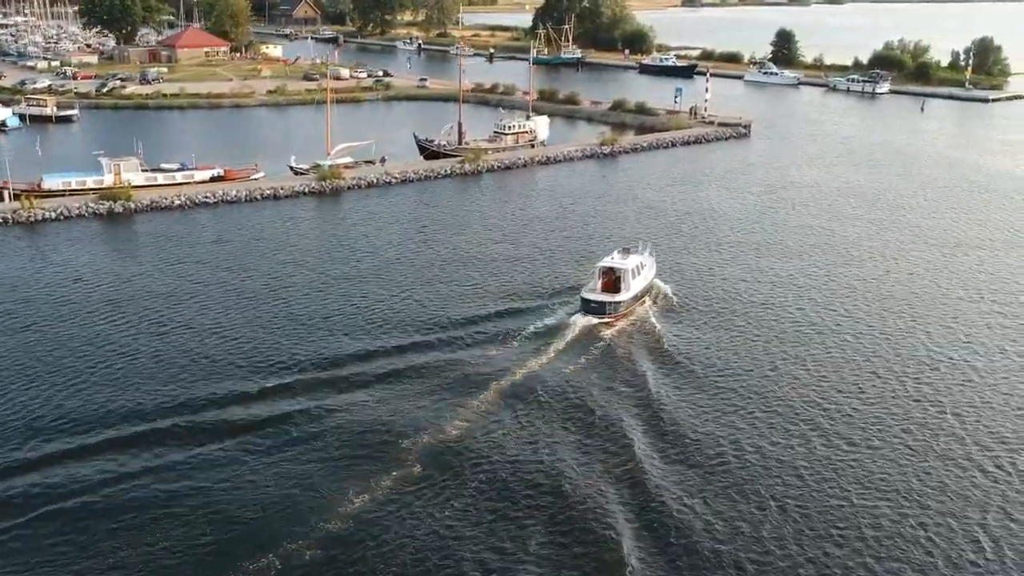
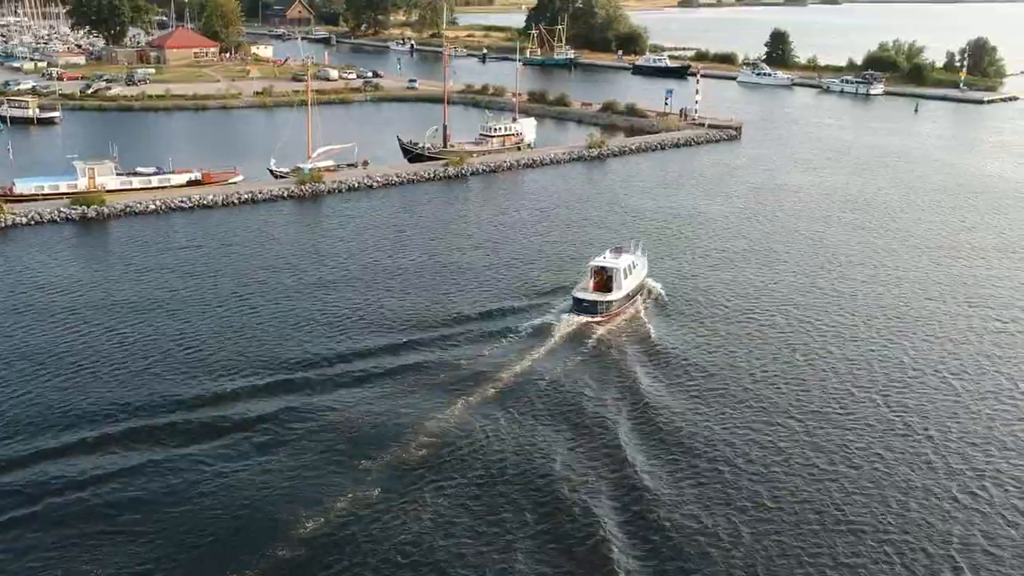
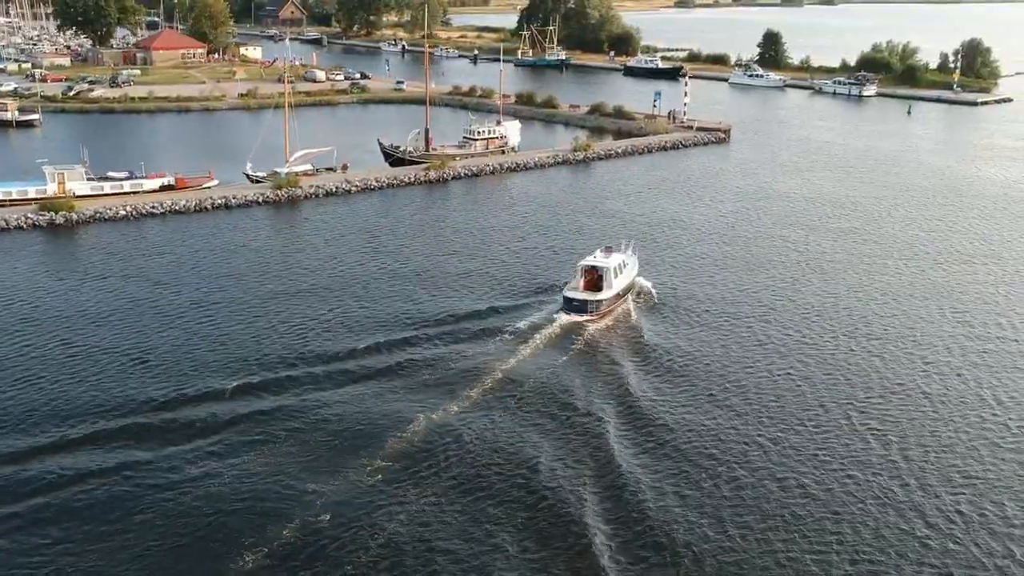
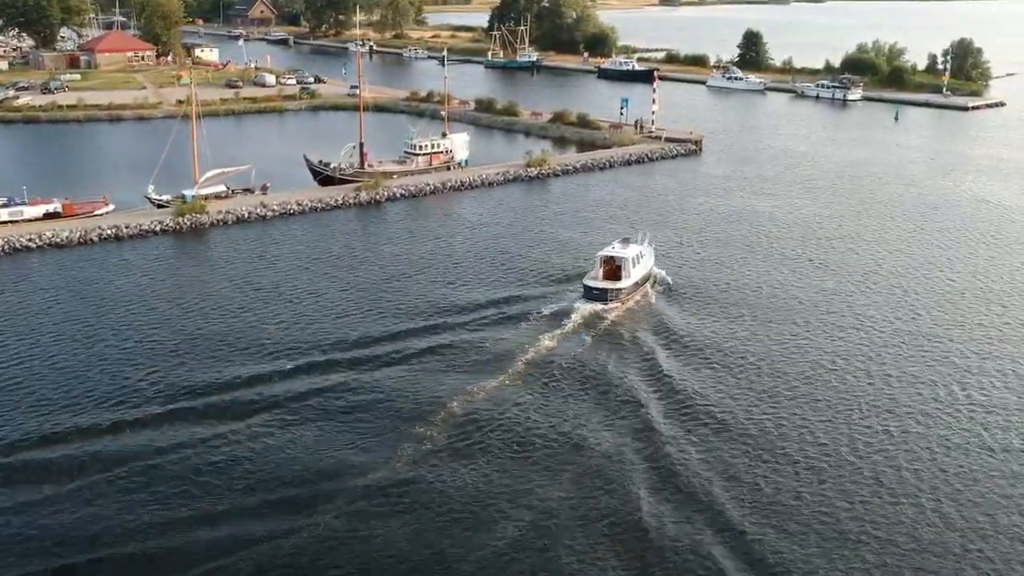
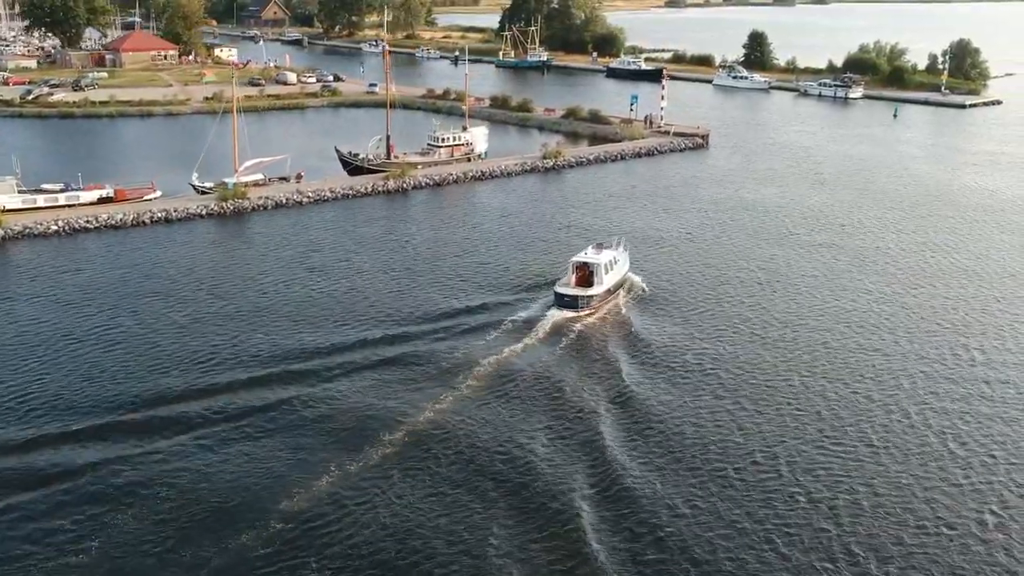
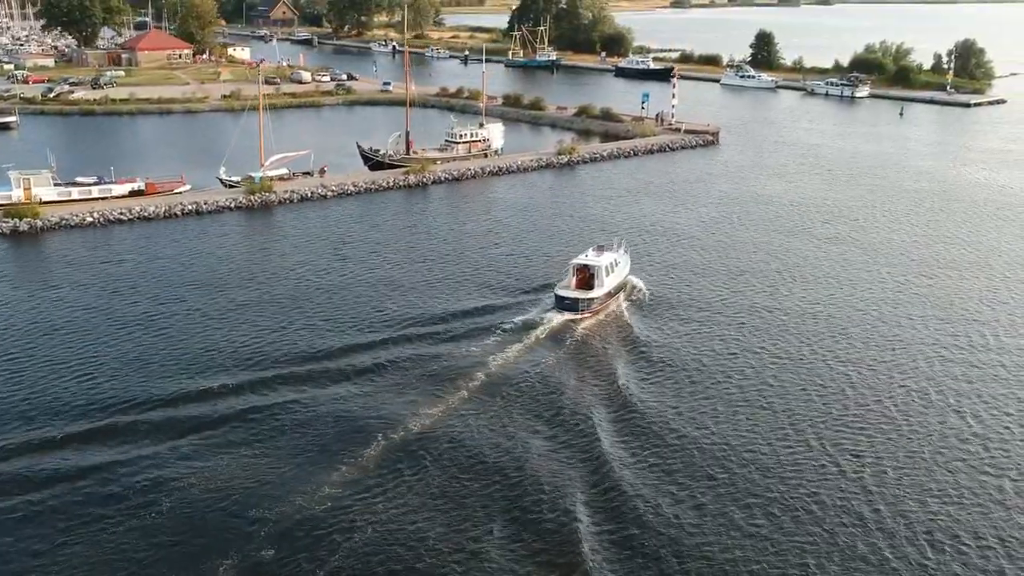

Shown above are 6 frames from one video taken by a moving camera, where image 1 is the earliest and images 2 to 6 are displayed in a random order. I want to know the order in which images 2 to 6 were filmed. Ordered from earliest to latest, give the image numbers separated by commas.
2, 3, 6, 5, 4
